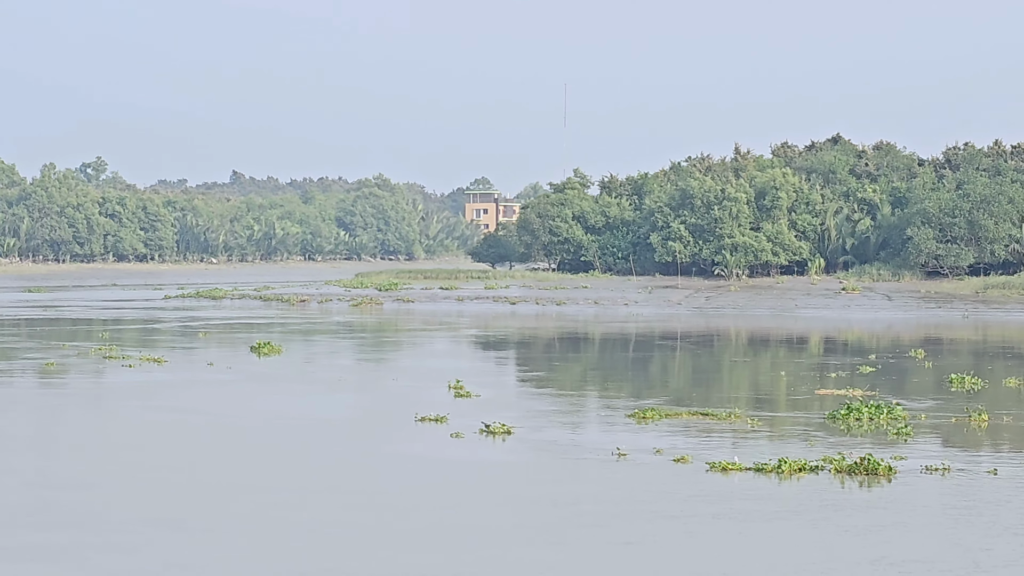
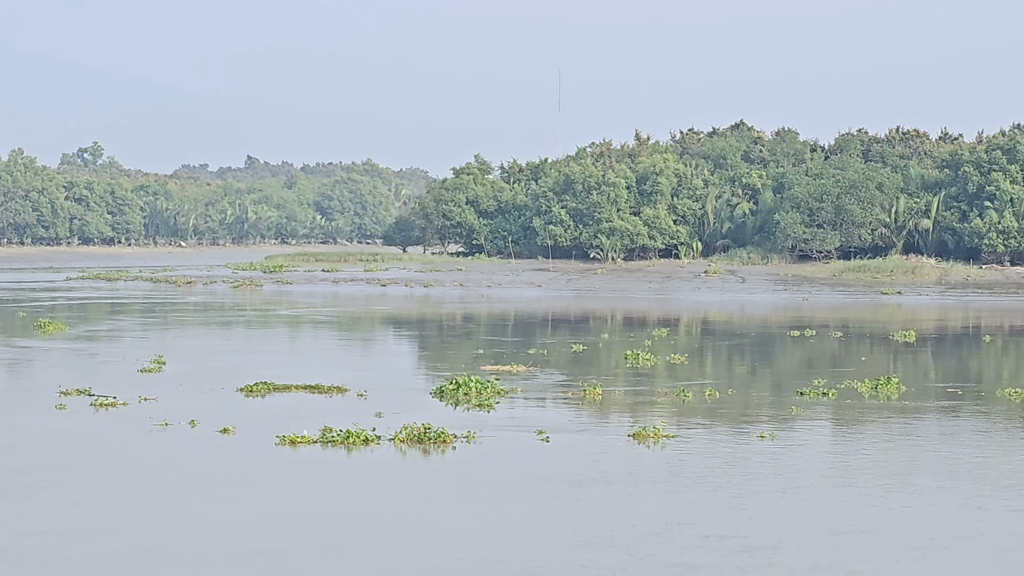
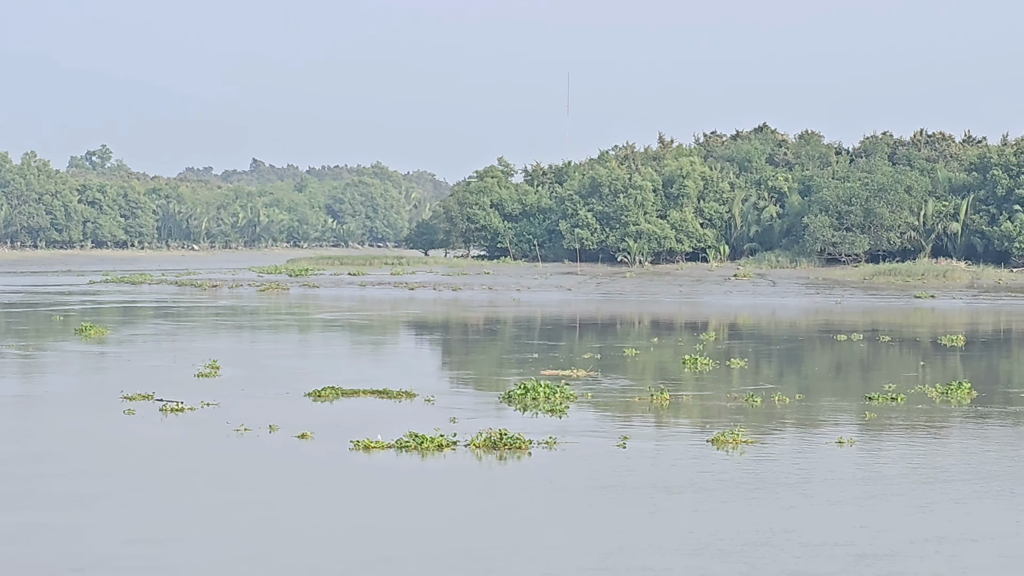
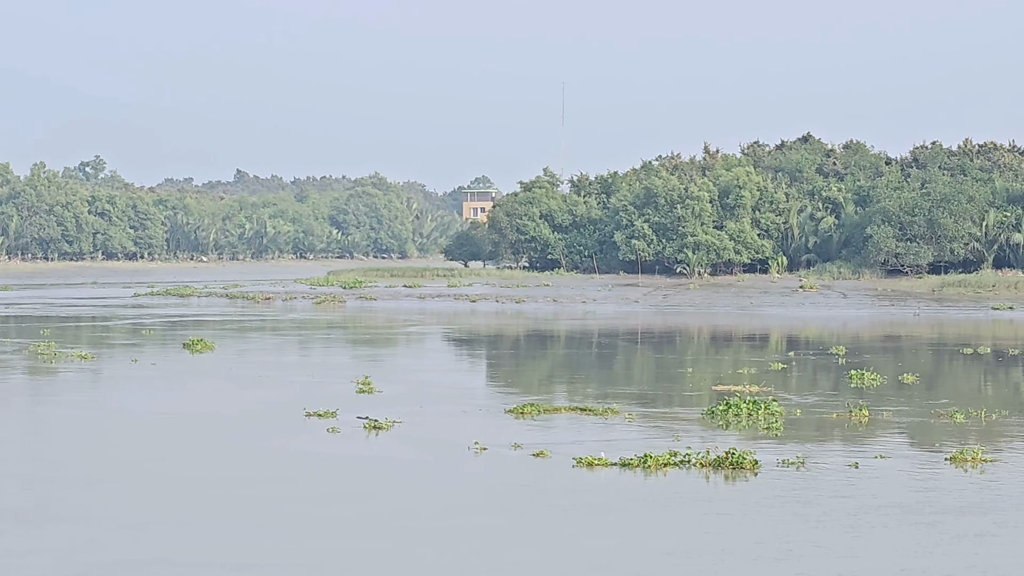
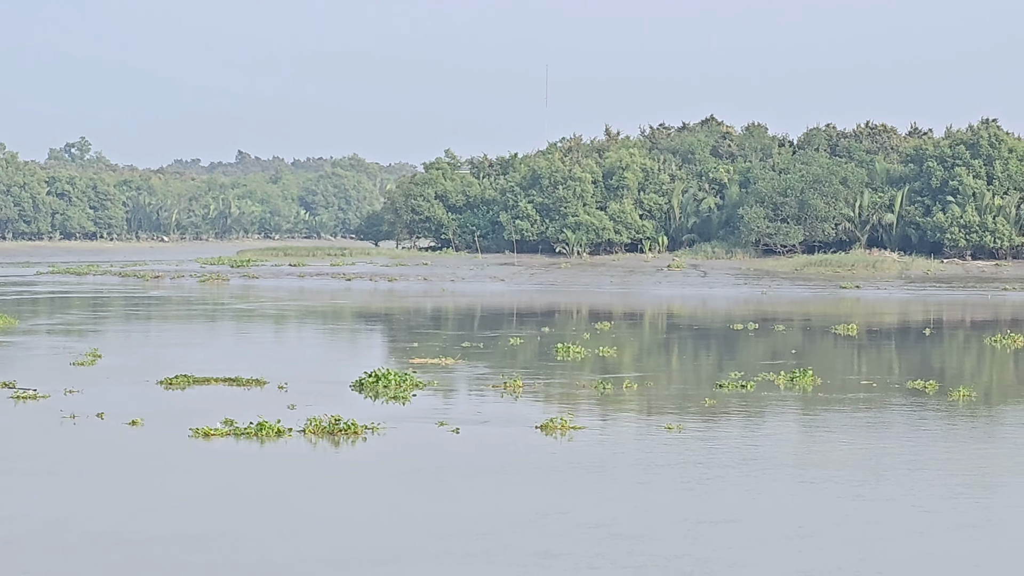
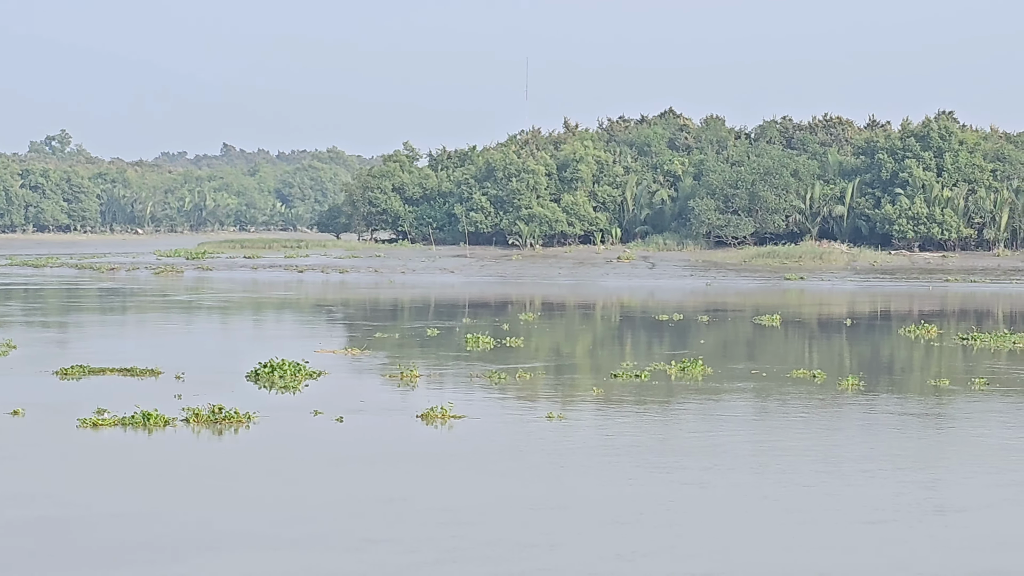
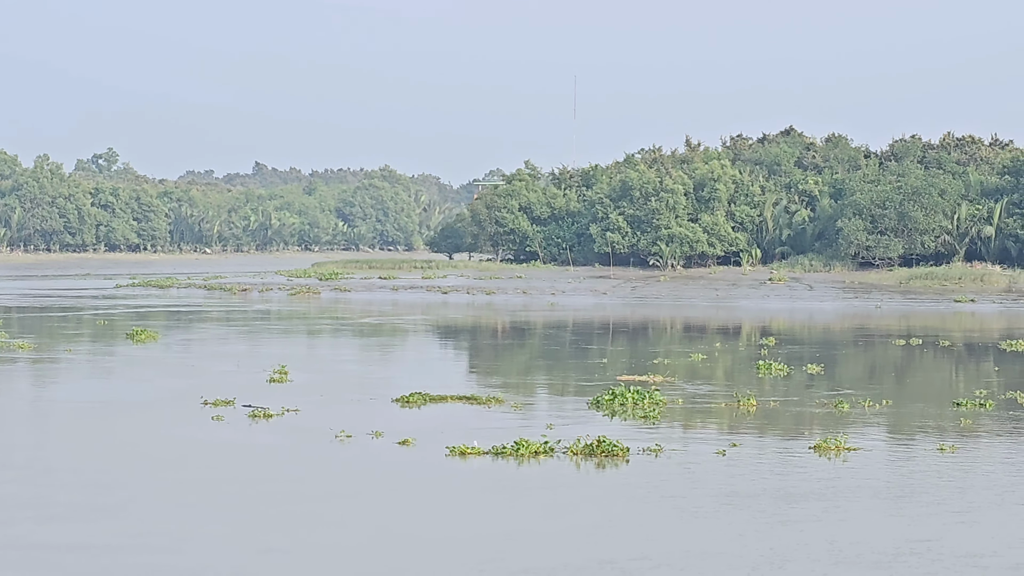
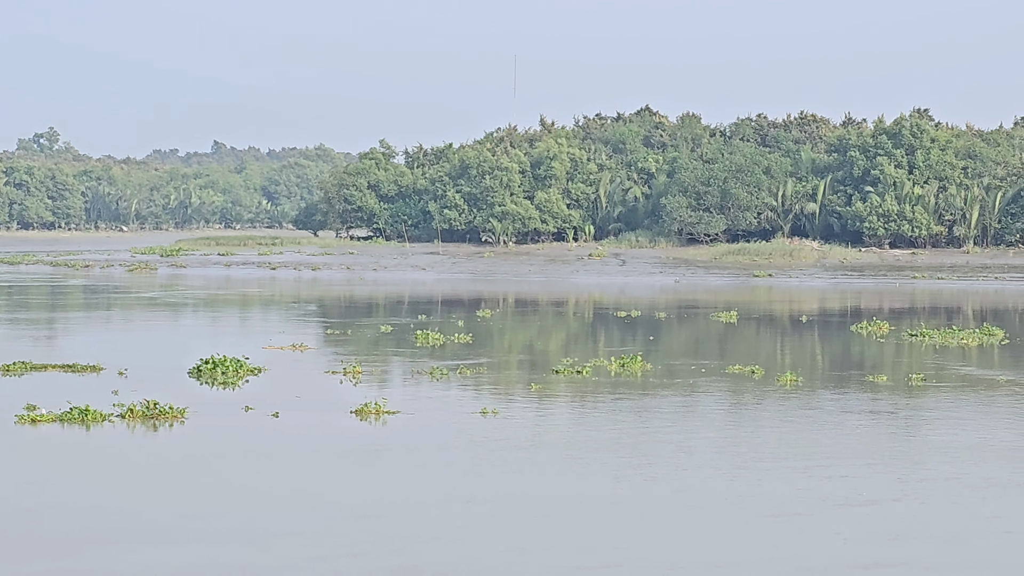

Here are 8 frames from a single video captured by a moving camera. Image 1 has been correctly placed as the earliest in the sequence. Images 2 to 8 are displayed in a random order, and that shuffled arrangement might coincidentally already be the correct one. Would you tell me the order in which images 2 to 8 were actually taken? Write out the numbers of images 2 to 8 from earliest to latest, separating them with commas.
4, 7, 3, 2, 5, 6, 8
